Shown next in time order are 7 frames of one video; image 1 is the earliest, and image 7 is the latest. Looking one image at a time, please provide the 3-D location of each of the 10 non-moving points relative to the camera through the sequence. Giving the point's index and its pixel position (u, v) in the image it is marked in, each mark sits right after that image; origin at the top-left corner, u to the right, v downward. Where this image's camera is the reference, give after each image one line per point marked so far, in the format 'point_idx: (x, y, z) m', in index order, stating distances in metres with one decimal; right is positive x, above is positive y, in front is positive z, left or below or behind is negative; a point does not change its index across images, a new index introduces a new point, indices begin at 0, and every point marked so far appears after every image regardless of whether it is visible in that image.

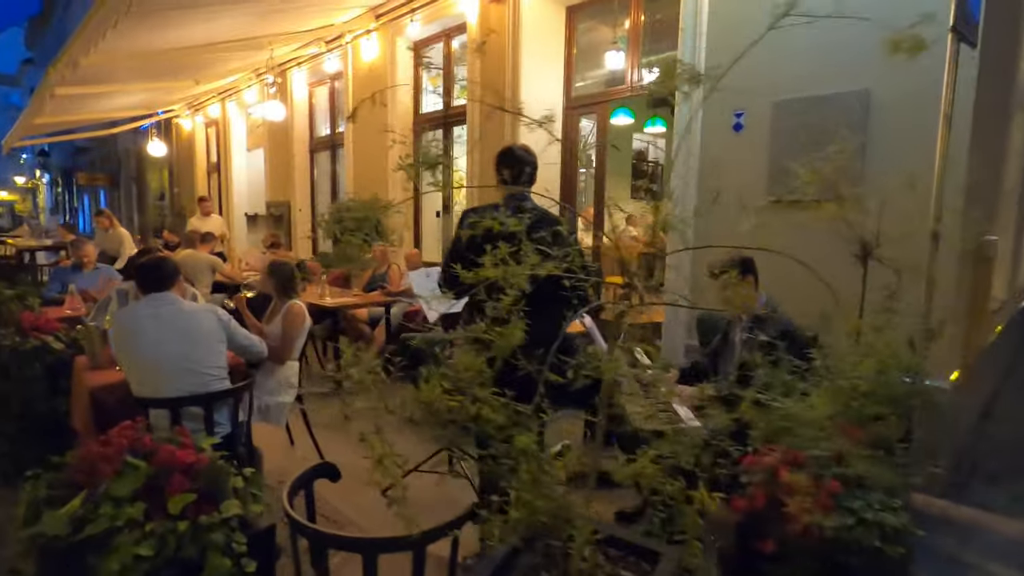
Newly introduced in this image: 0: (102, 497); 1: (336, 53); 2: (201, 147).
0: (-1.3, -0.7, +1.7) m
1: (-2.5, +3.3, +7.5) m
2: (-6.9, +3.2, +11.9) m
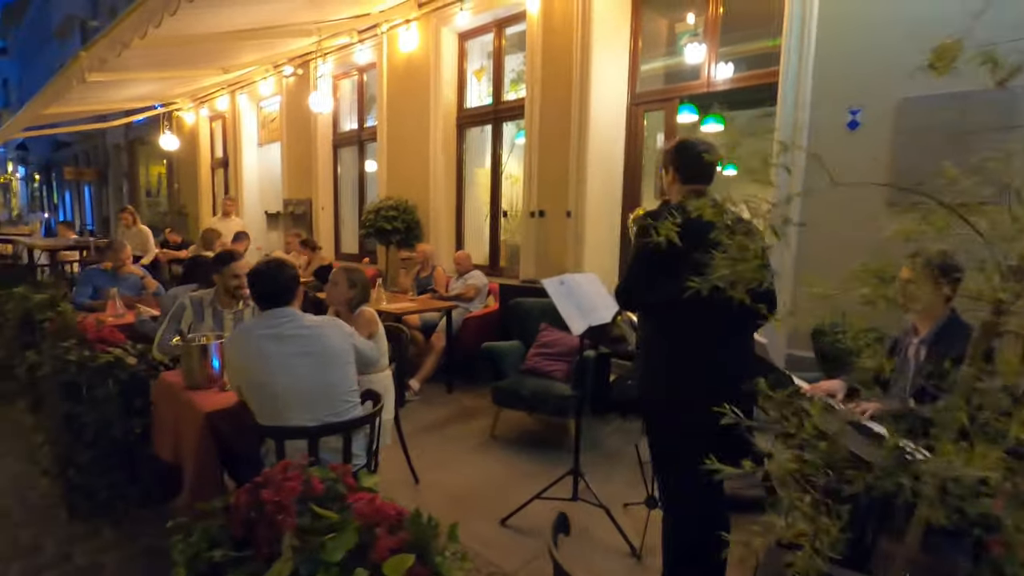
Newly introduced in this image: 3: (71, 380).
0: (-0.5, -0.7, +1.4) m
1: (-1.9, +3.3, +7.1) m
2: (-6.5, +3.2, +11.3) m
3: (-2.2, -0.5, +2.7) m
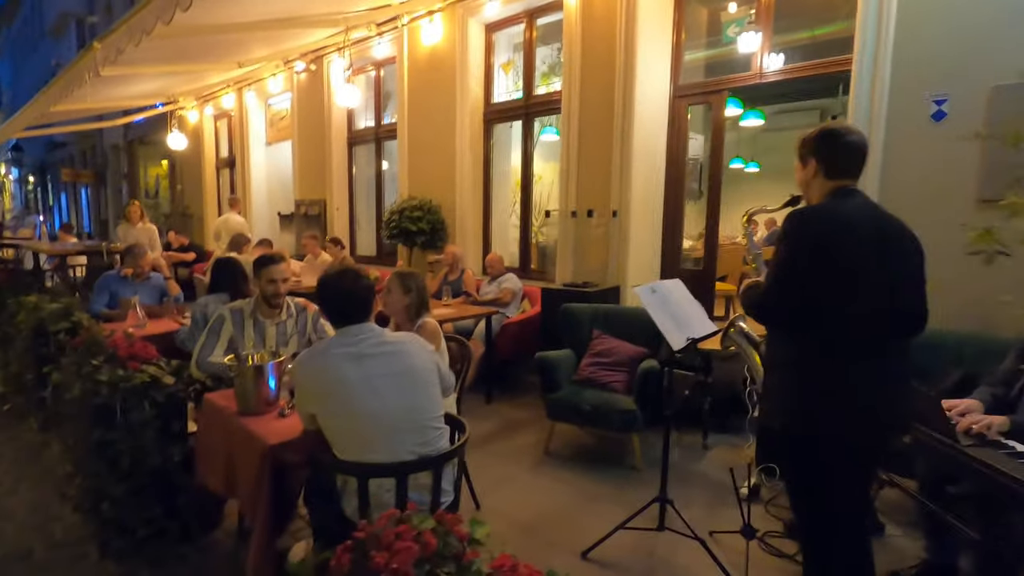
0: (-0.1, -0.7, +1.1) m
1: (-1.6, +3.2, +6.8) m
2: (-6.3, +3.1, +11.0) m
3: (-1.8, -0.5, +2.4) m
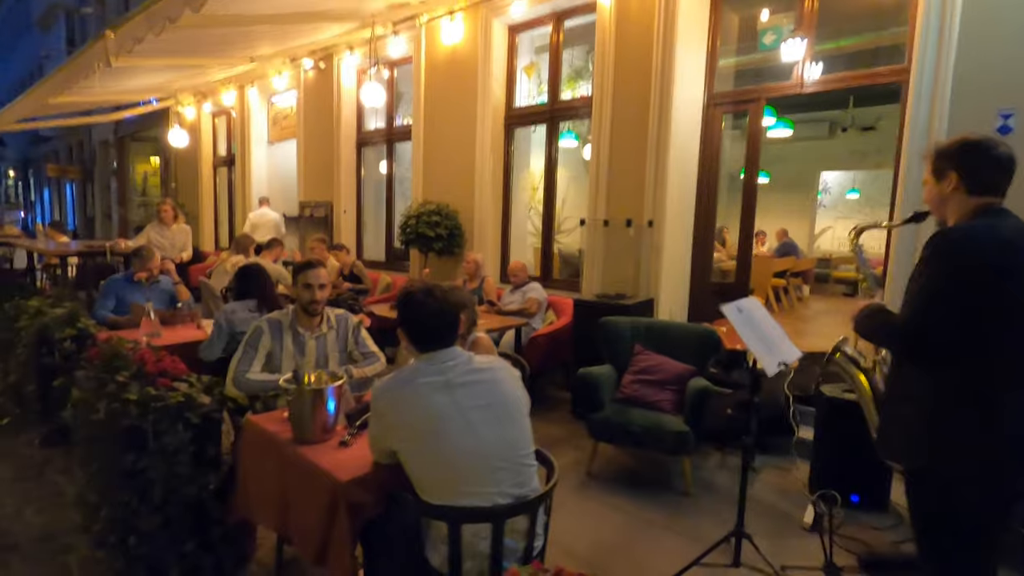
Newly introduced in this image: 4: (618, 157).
0: (+0.2, -0.8, +0.9) m
1: (-1.3, +3.1, +6.6) m
2: (-6.1, +3.0, +10.7) m
3: (-1.5, -0.6, +2.2) m
4: (+1.0, +1.2, +4.8) m
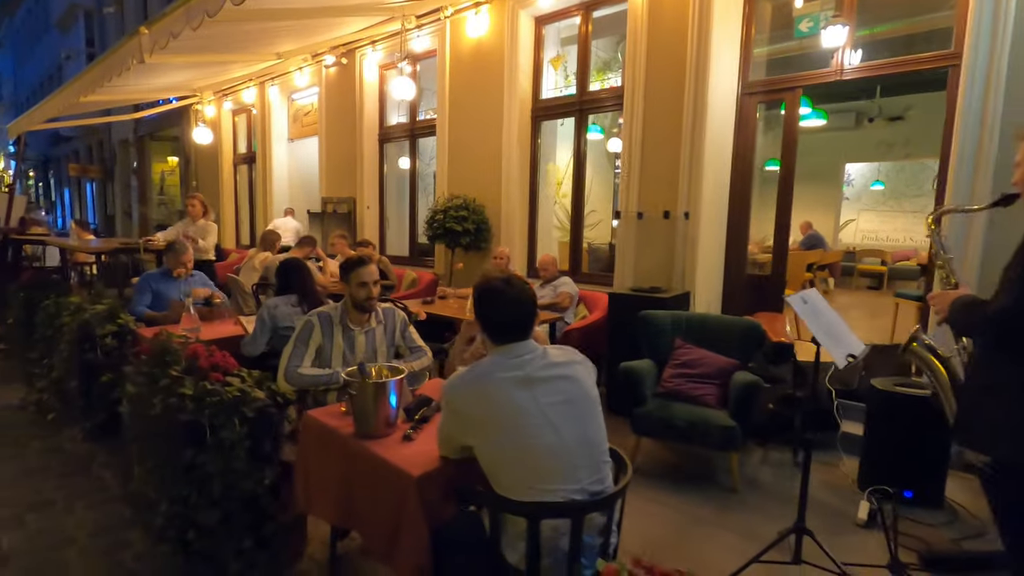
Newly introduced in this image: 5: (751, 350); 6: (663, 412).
0: (+0.4, -0.8, +0.9) m
1: (-1.0, +3.2, +6.6) m
2: (-5.7, +3.1, +10.7) m
3: (-1.3, -0.5, +2.2) m
4: (+1.2, +1.2, +4.8) m
5: (+1.6, -0.4, +3.5) m
6: (+0.9, -0.8, +3.3) m
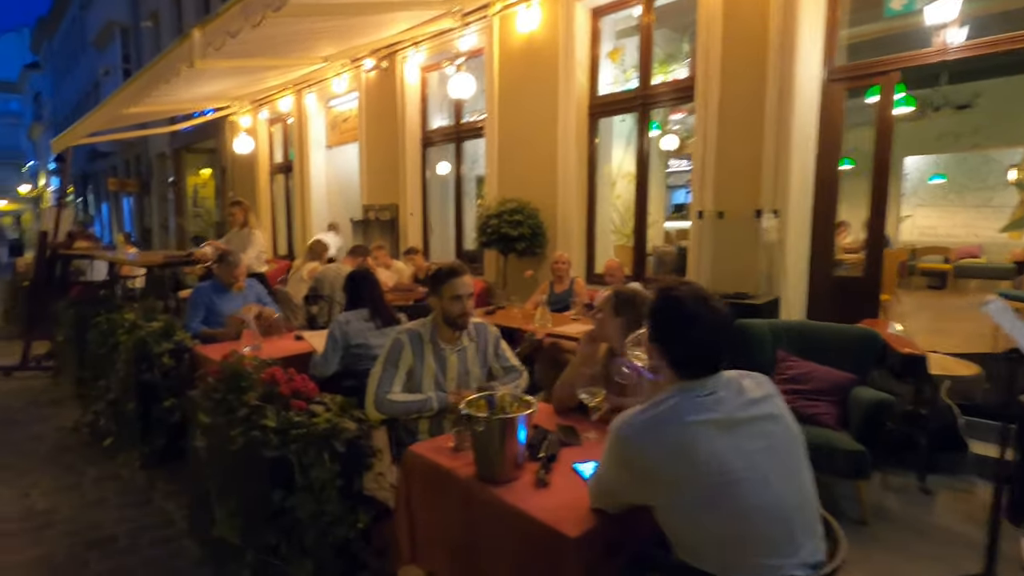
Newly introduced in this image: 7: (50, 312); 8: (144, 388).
0: (+0.8, -0.8, +0.5) m
1: (-0.5, +3.1, +6.3) m
2: (-5.0, +2.9, +10.7) m
3: (-0.8, -0.6, +1.9) m
4: (+1.8, +1.2, +4.4) m
5: (+2.1, -0.4, +3.1) m
6: (+1.4, -0.8, +2.9) m
7: (-5.1, -0.3, +5.9) m
8: (-2.3, -0.6, +3.3) m
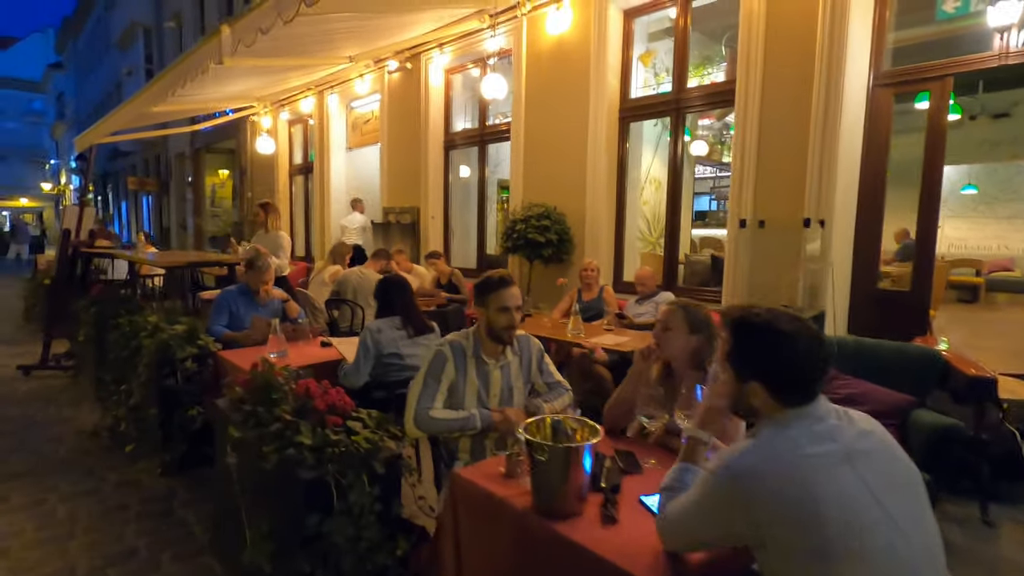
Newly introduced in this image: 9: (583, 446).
0: (+1.0, -0.9, +0.4) m
1: (-0.1, +3.0, +6.2) m
2: (-4.6, +2.9, +10.7) m
3: (-0.7, -0.6, +1.8) m
4: (+2.0, +1.1, +4.2) m
5: (+2.3, -0.5, +2.9) m
6: (+1.6, -0.9, +2.7) m
7: (-4.9, -0.2, +5.9) m
8: (-2.1, -0.6, +3.2) m
9: (+0.2, -0.4, +1.4) m
